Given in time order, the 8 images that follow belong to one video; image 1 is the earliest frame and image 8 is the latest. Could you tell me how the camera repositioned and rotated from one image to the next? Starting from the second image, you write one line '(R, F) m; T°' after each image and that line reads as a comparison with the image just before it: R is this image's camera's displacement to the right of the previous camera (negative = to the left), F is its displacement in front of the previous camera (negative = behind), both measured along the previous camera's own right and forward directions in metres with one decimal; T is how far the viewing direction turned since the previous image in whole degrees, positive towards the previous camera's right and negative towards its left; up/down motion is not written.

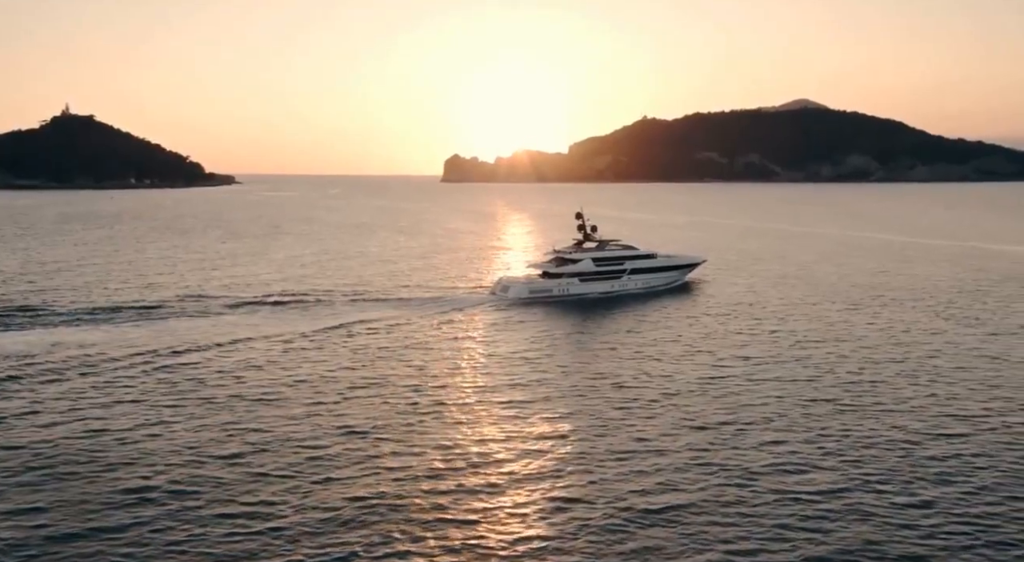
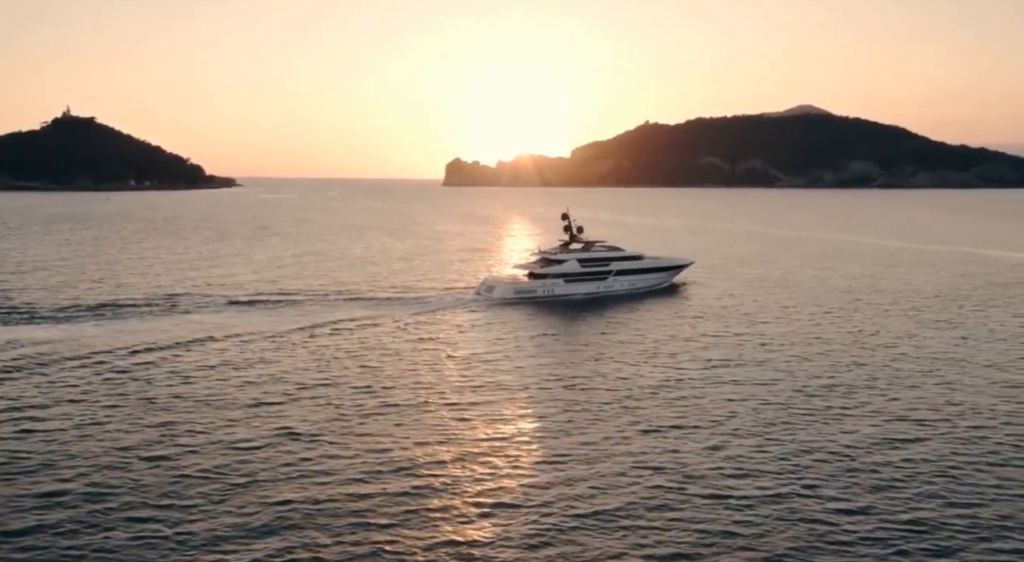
(+1.6, +0.6) m; 0°
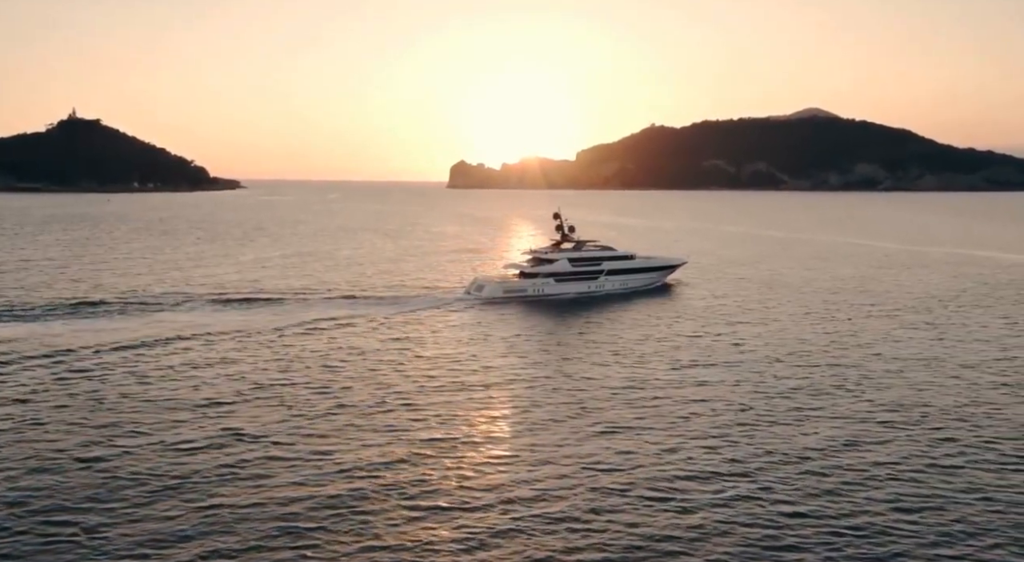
(+1.5, +0.7) m; 0°
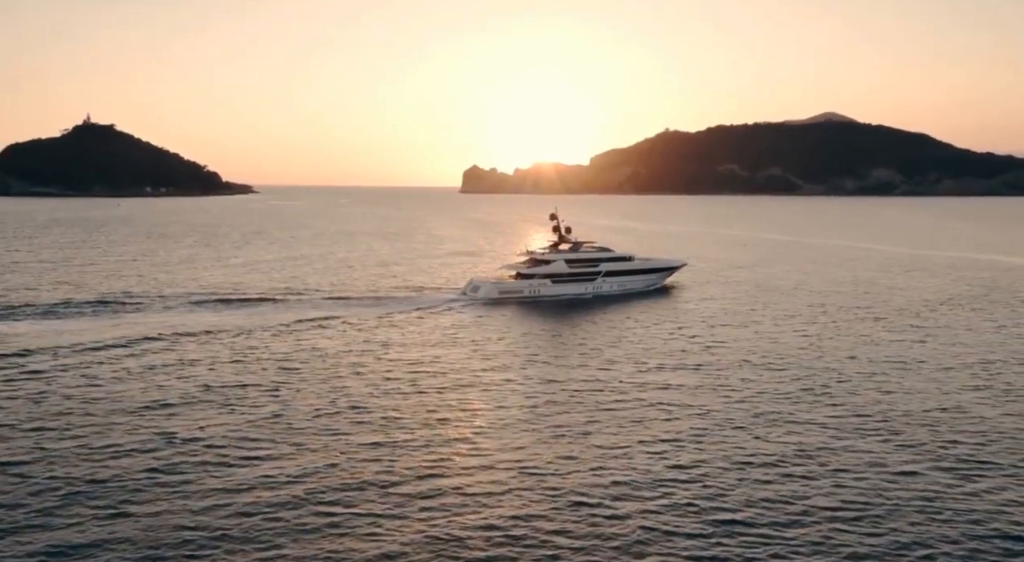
(+1.8, +0.9) m; 0°
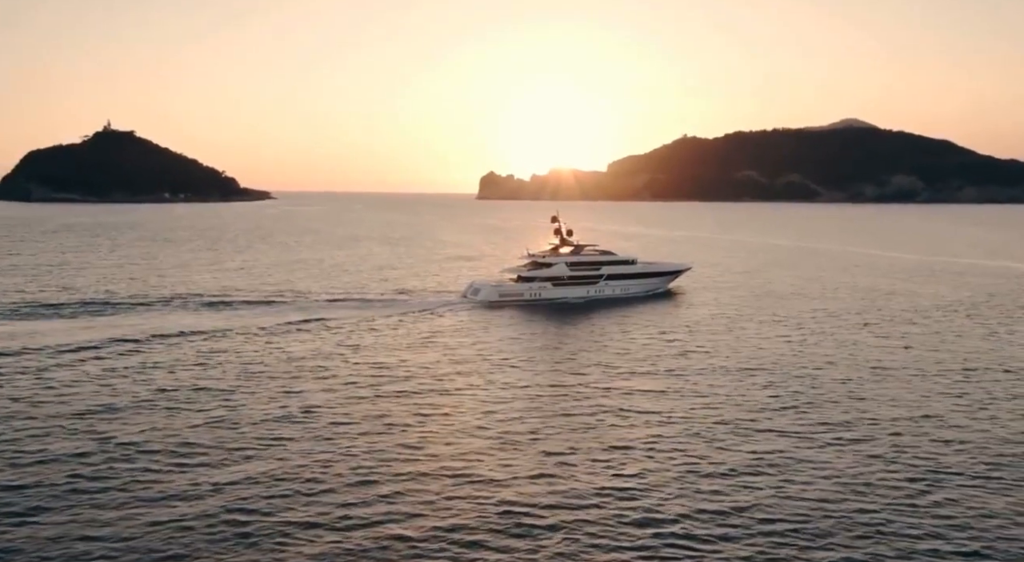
(+1.8, +0.8) m; -1°
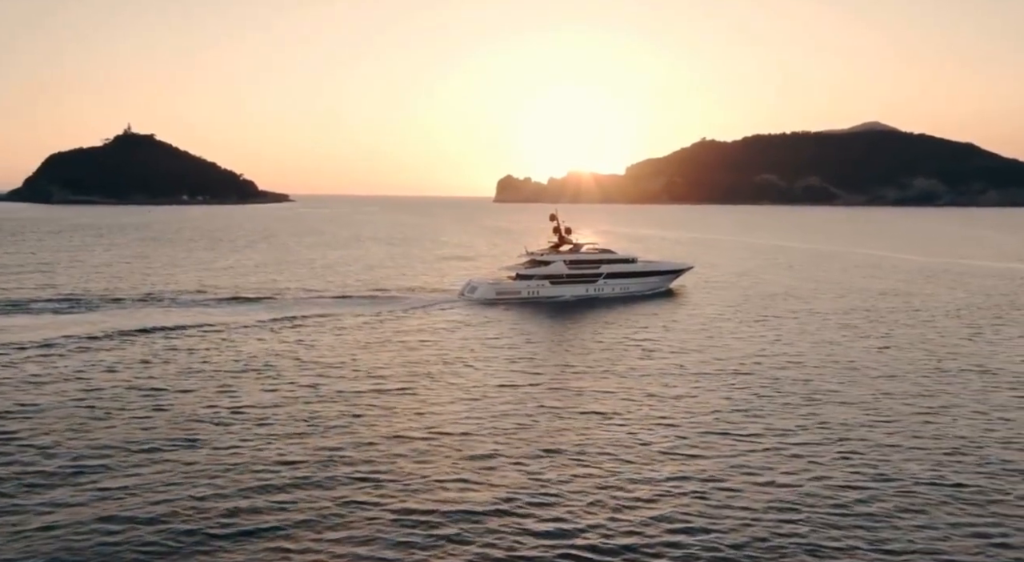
(+2.2, +1.3) m; -1°
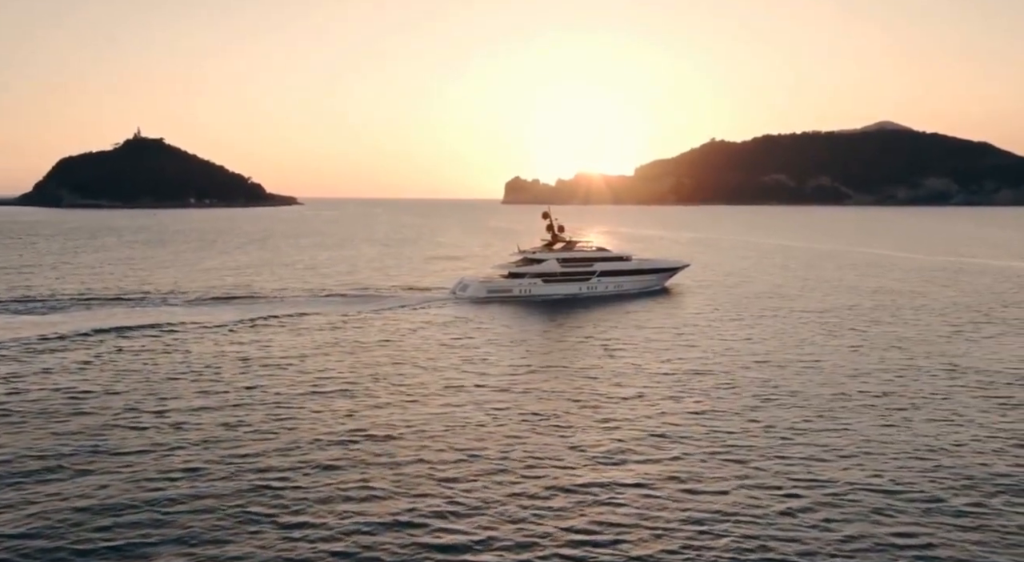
(+2.0, +1.3) m; 0°
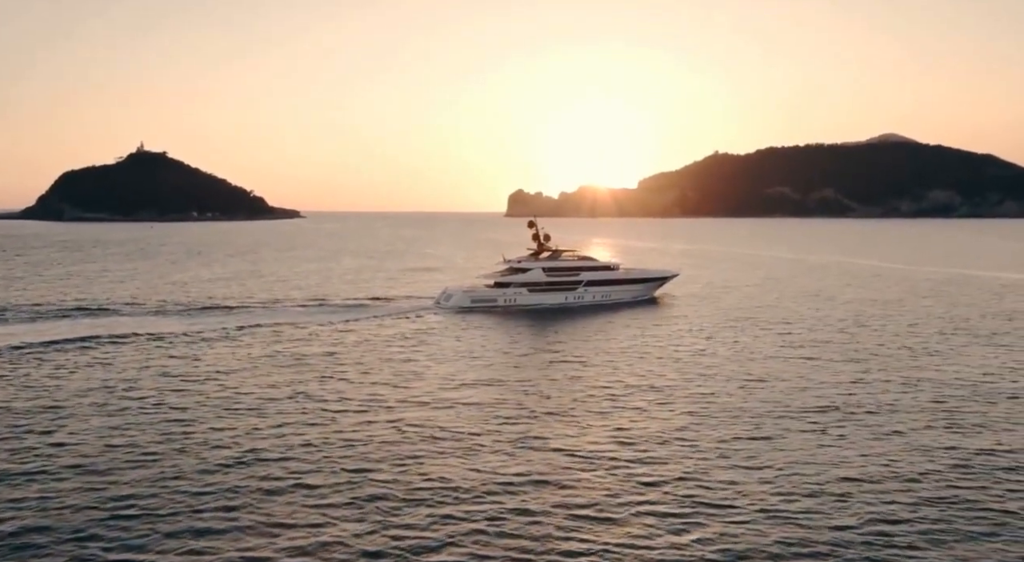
(+2.3, +1.6) m; 0°
